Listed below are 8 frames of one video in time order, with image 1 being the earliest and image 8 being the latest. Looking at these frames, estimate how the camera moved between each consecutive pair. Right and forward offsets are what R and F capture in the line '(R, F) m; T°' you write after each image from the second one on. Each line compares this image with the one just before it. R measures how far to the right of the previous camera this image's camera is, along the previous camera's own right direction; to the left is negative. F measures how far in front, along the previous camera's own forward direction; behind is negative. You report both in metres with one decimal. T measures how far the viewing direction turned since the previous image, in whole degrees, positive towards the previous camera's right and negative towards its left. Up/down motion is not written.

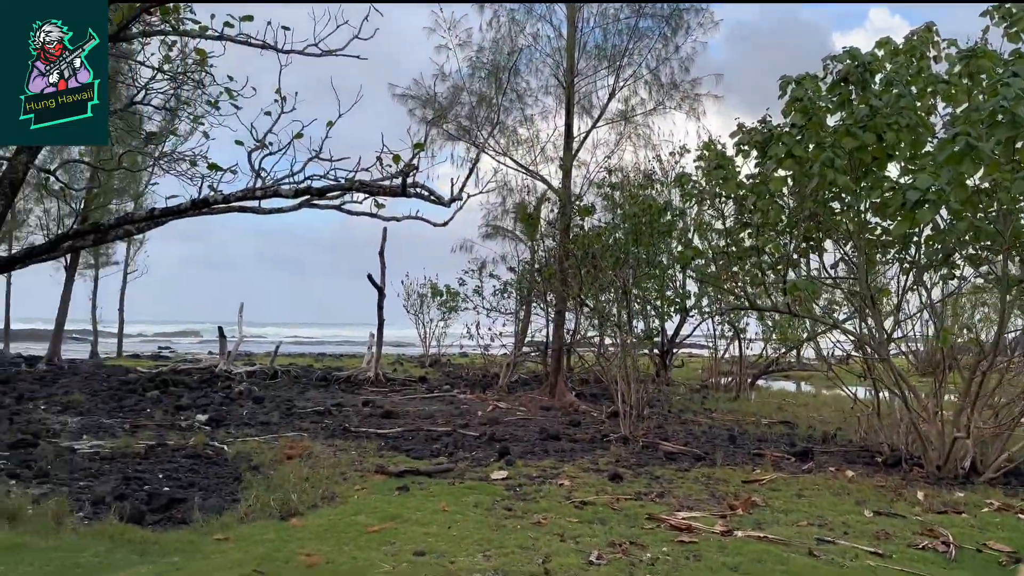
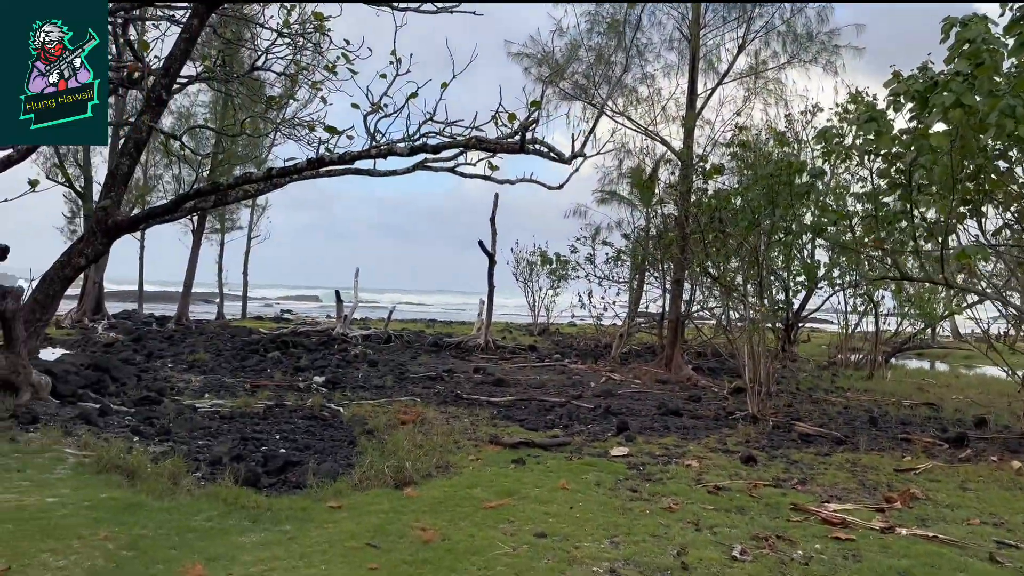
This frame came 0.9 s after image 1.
(-0.2, +0.5) m; -8°
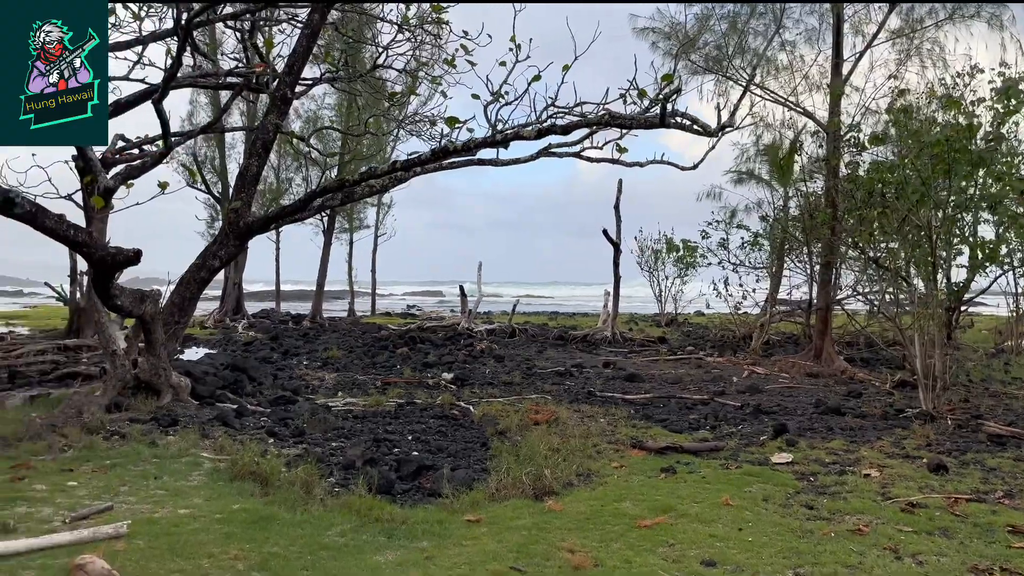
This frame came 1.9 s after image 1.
(-0.2, +0.6) m; -9°
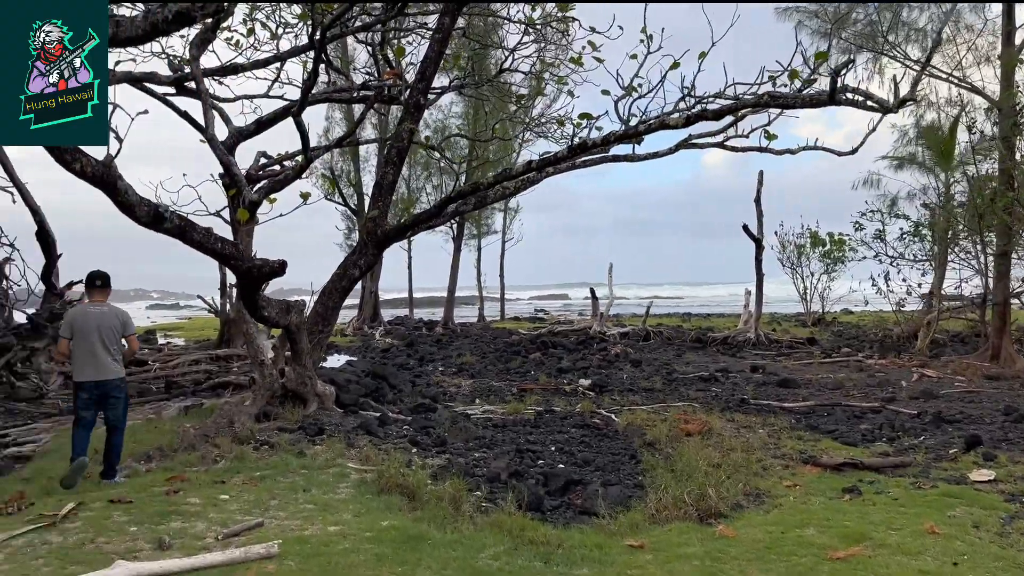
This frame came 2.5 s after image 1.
(-0.2, +0.4) m; -9°
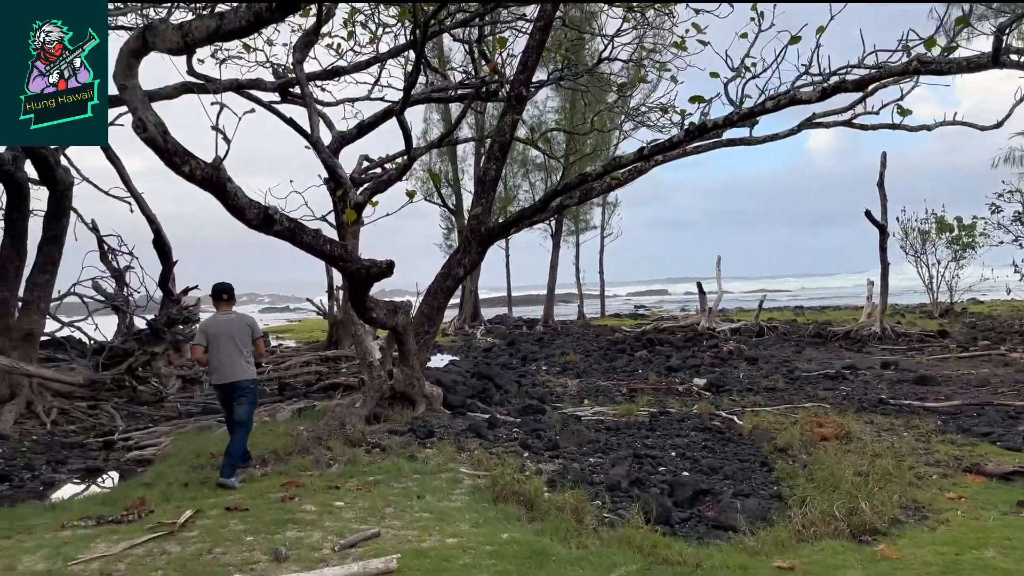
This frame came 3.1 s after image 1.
(-0.2, +0.3) m; -7°
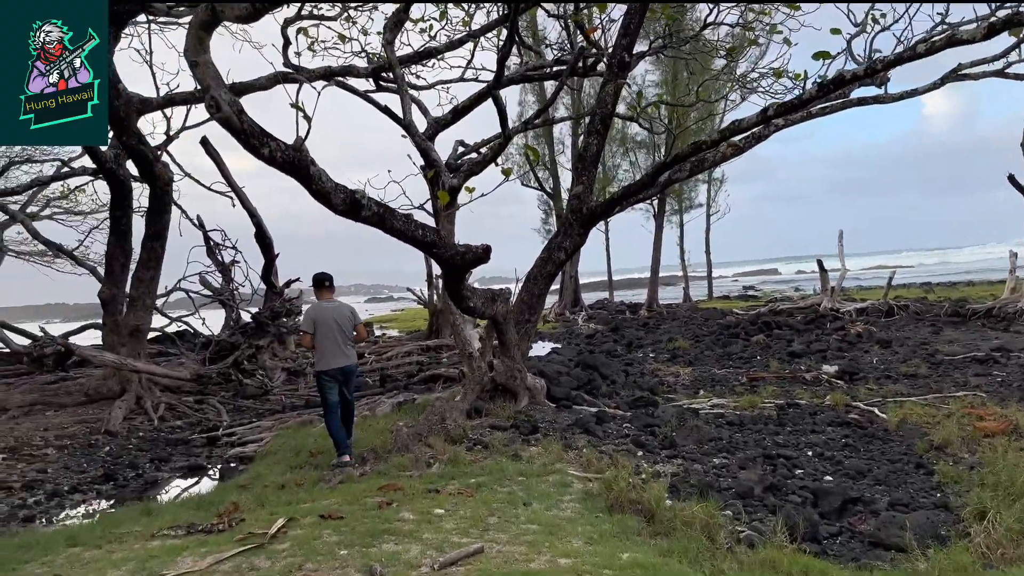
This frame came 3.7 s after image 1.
(-0.1, +0.6) m; -7°
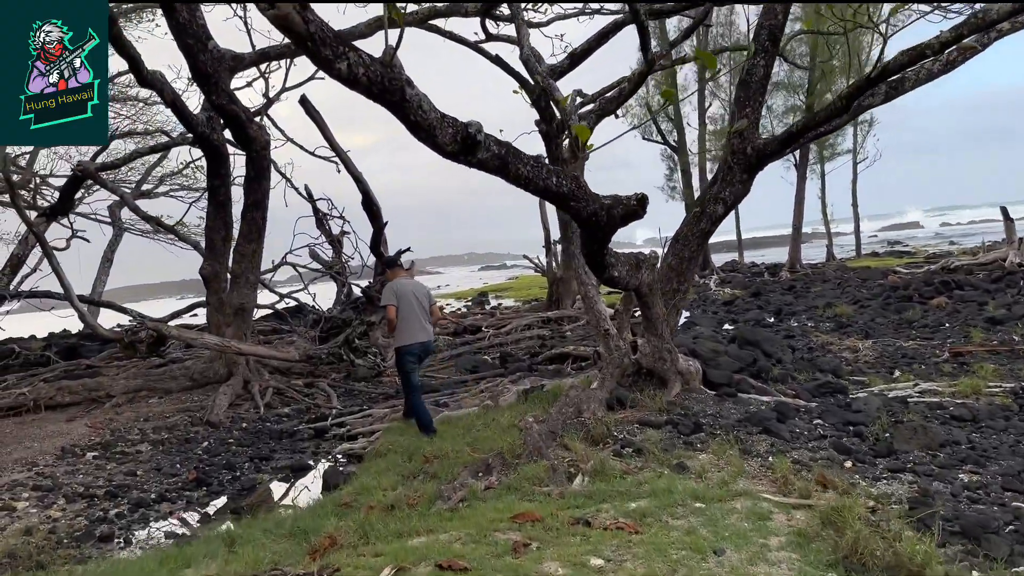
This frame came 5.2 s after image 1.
(-0.3, +1.3) m; -8°
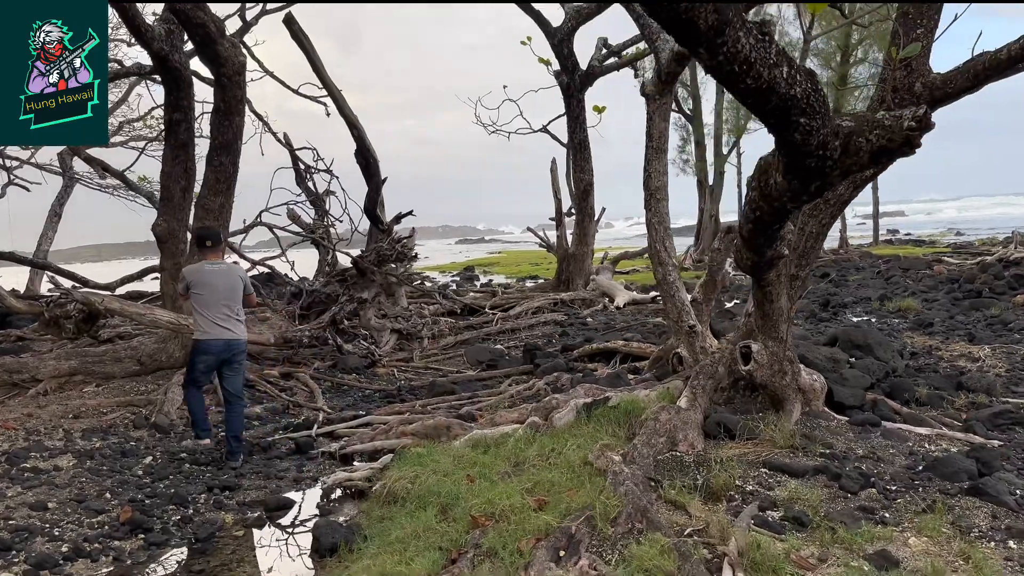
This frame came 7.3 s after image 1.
(-0.6, +1.8) m; +2°
